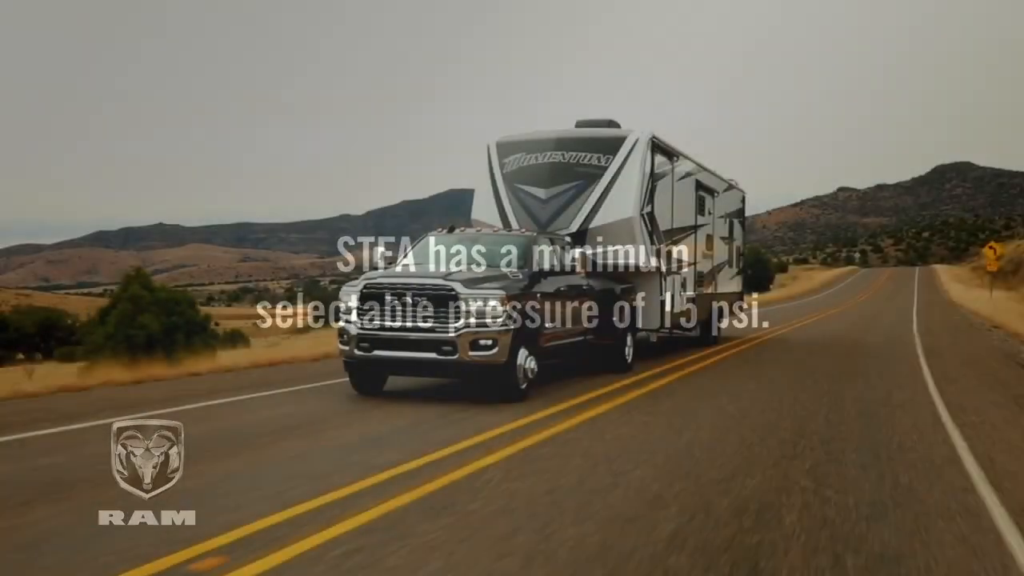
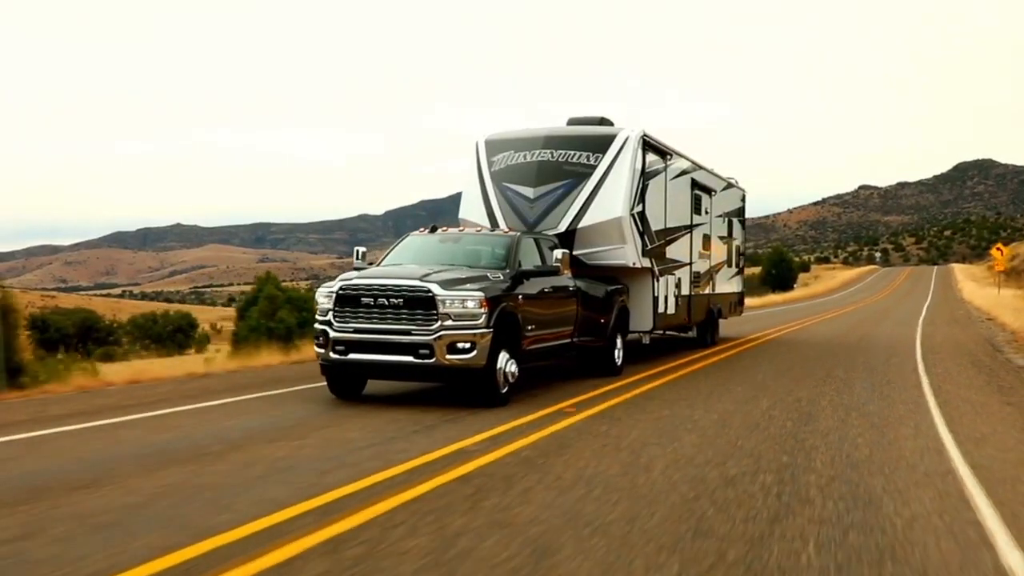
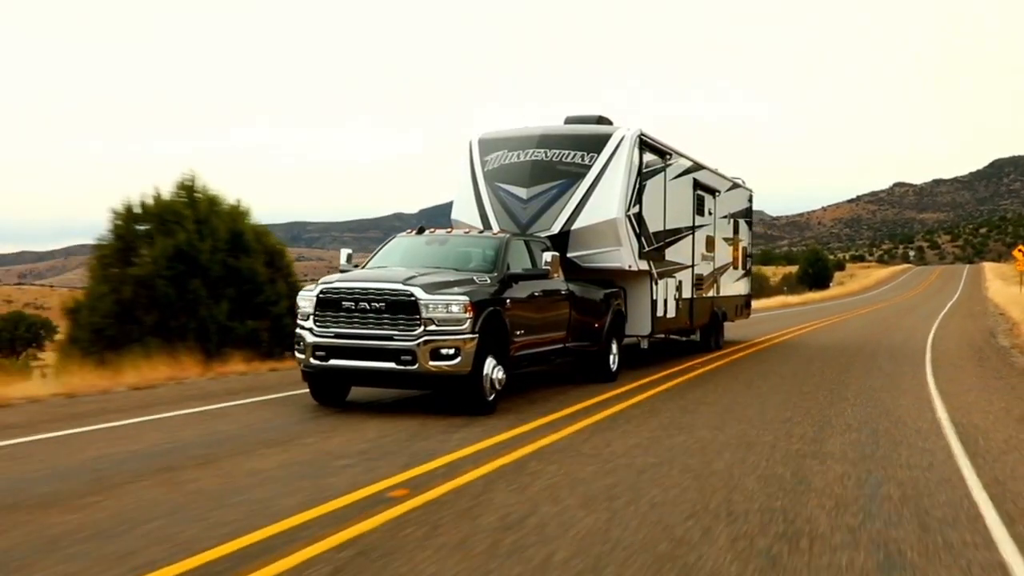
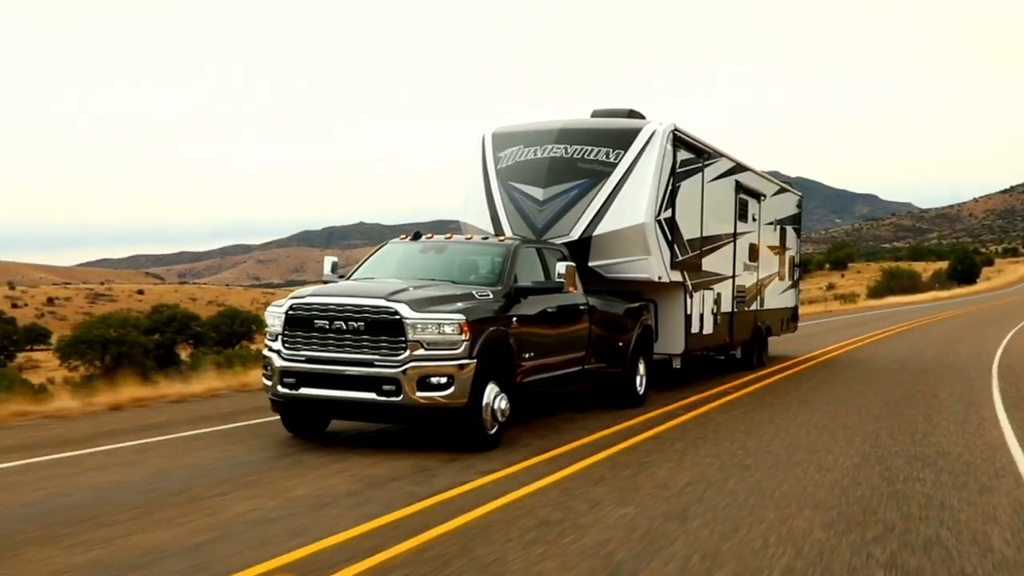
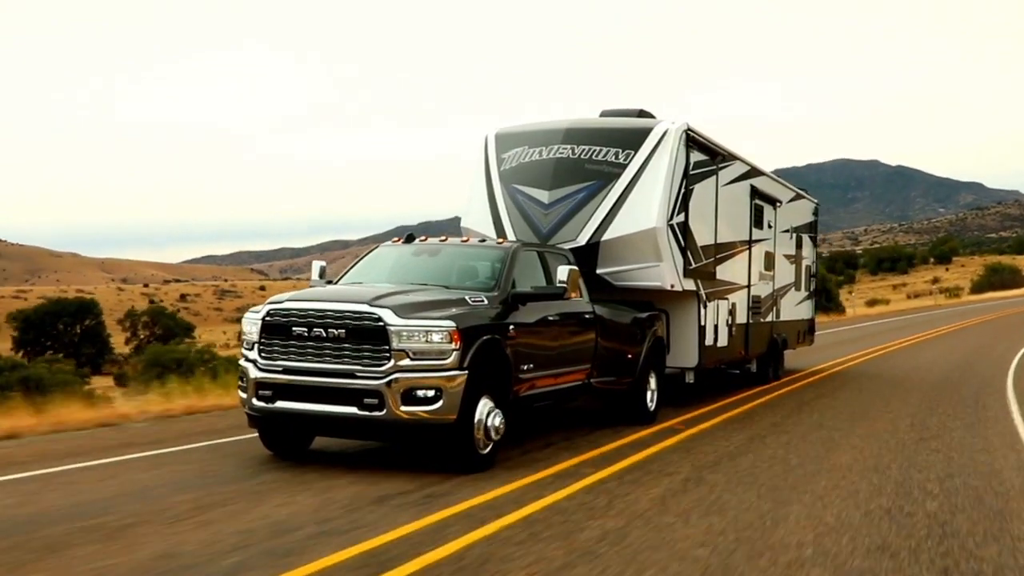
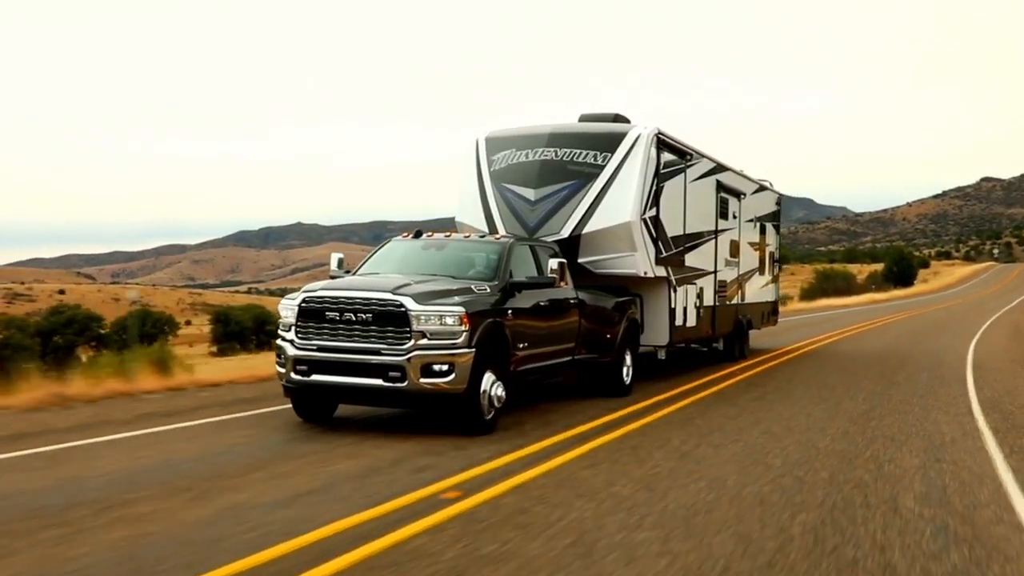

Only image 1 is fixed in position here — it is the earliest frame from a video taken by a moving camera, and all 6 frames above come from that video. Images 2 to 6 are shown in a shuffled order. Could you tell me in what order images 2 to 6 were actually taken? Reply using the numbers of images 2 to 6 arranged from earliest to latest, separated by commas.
2, 3, 6, 4, 5
